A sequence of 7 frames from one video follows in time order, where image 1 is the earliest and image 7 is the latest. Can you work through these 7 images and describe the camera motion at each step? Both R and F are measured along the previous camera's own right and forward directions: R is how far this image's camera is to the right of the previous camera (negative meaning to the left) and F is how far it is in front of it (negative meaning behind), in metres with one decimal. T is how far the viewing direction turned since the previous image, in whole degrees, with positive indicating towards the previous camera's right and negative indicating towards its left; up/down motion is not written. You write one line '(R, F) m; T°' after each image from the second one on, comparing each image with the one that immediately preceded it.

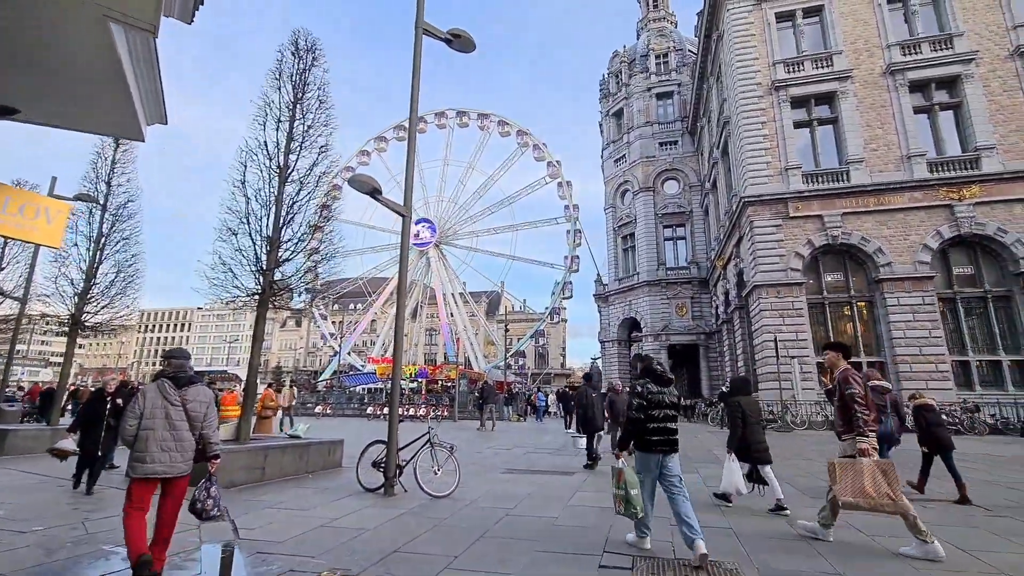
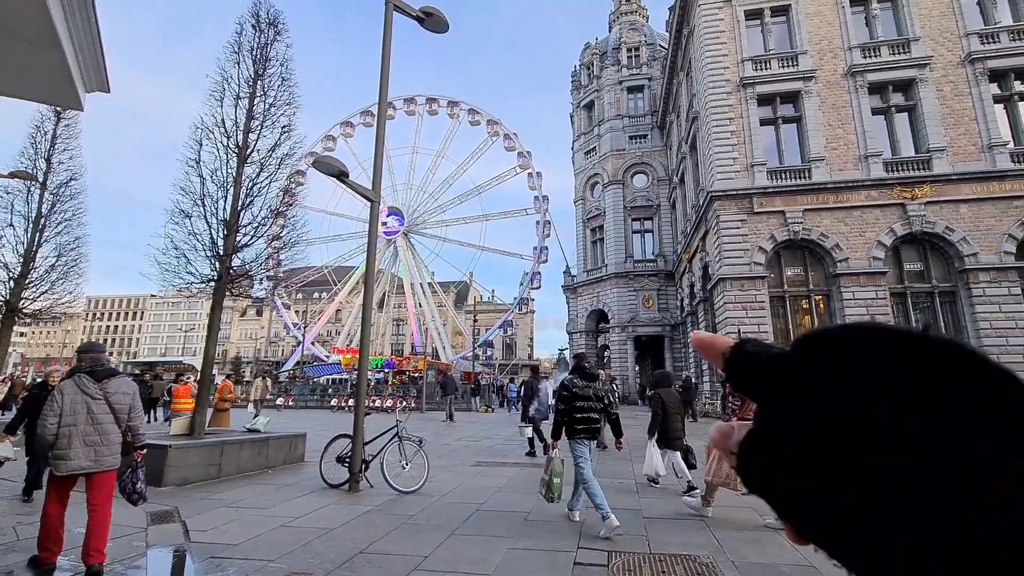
(-0.1, +0.2) m; +4°
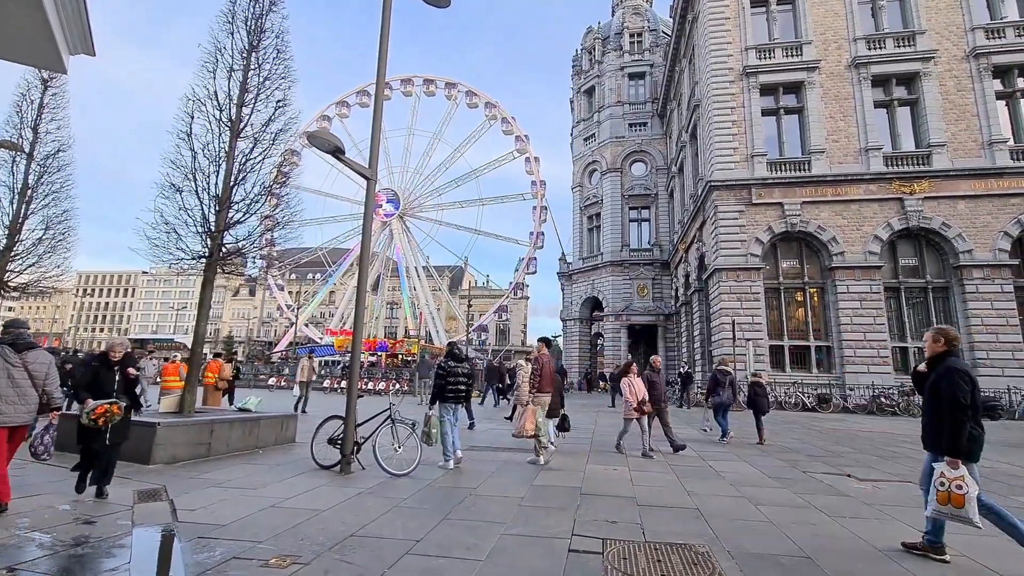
(0.0, +0.1) m; +1°
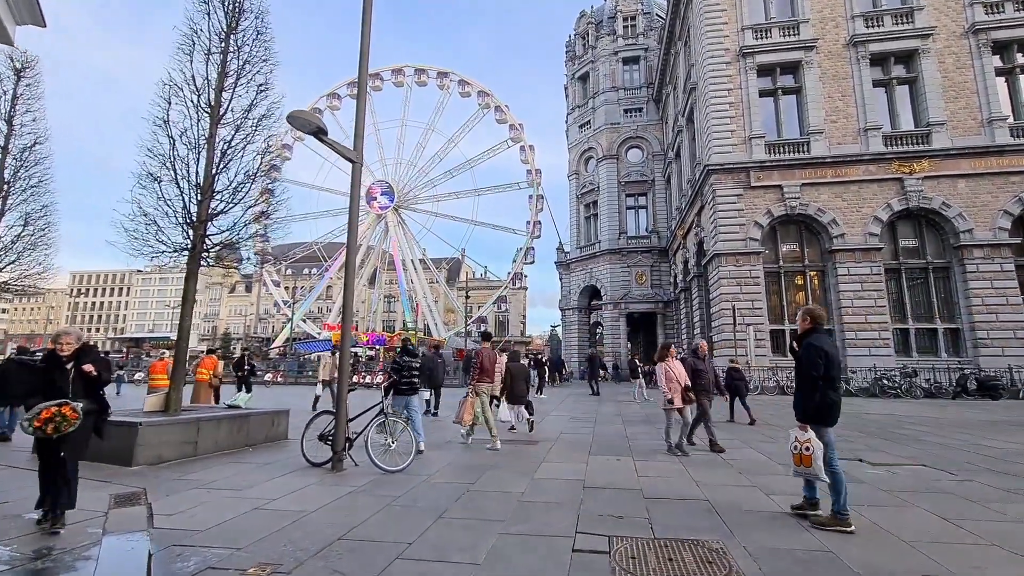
(0.0, +0.3) m; 0°
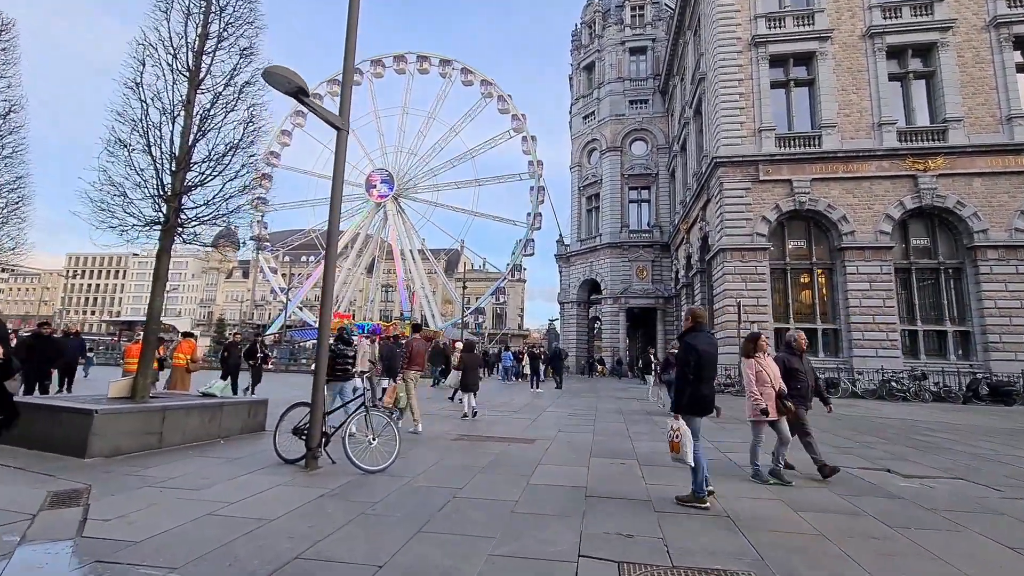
(0.0, +0.7) m; 0°
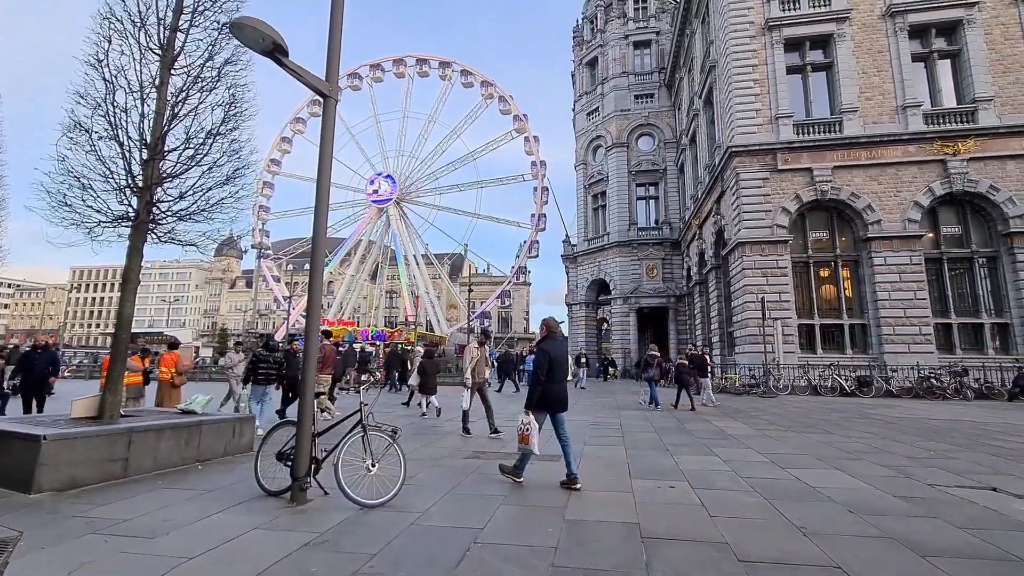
(-0.2, +1.0) m; 0°
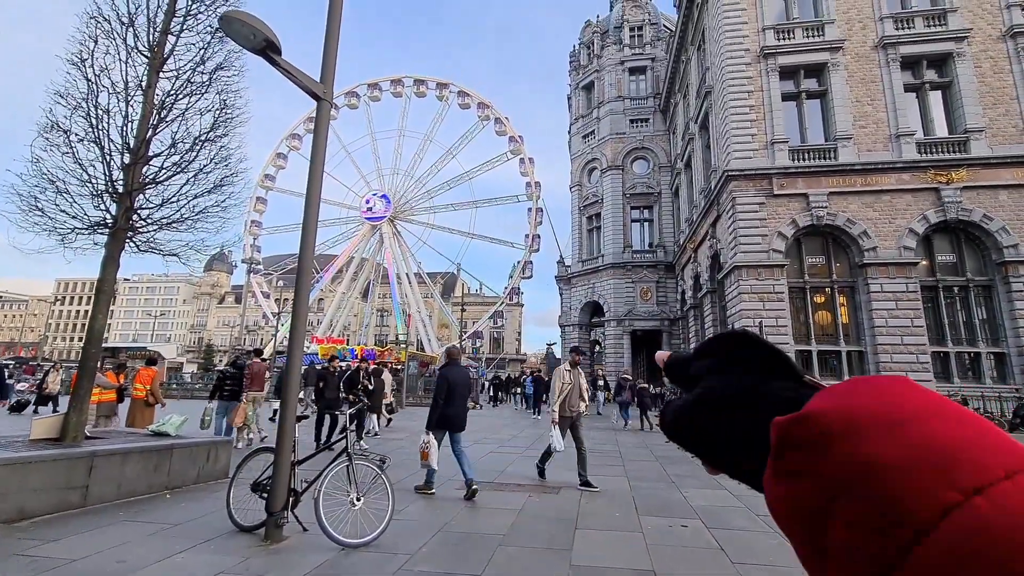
(-0.1, +0.4) m; +1°
